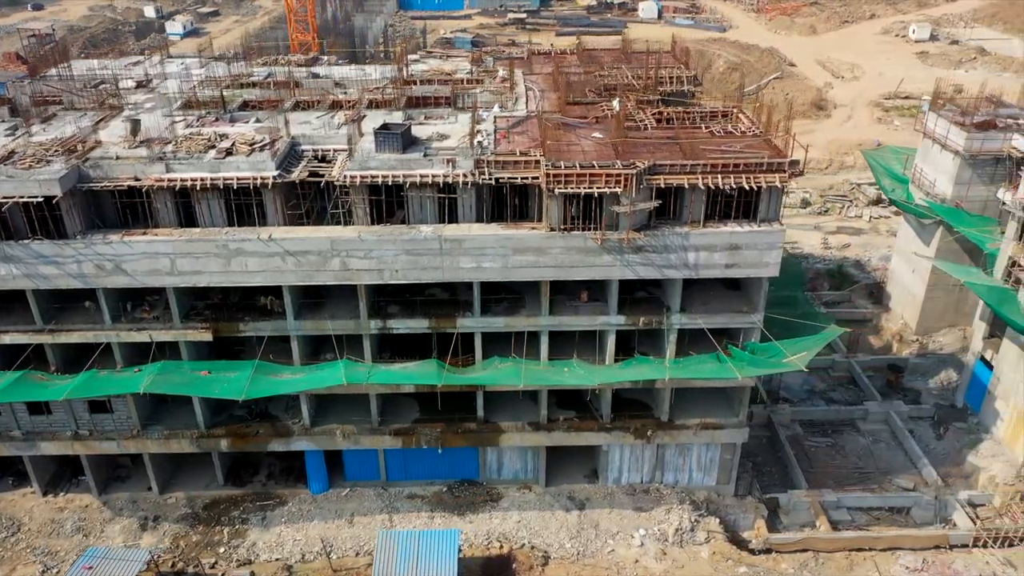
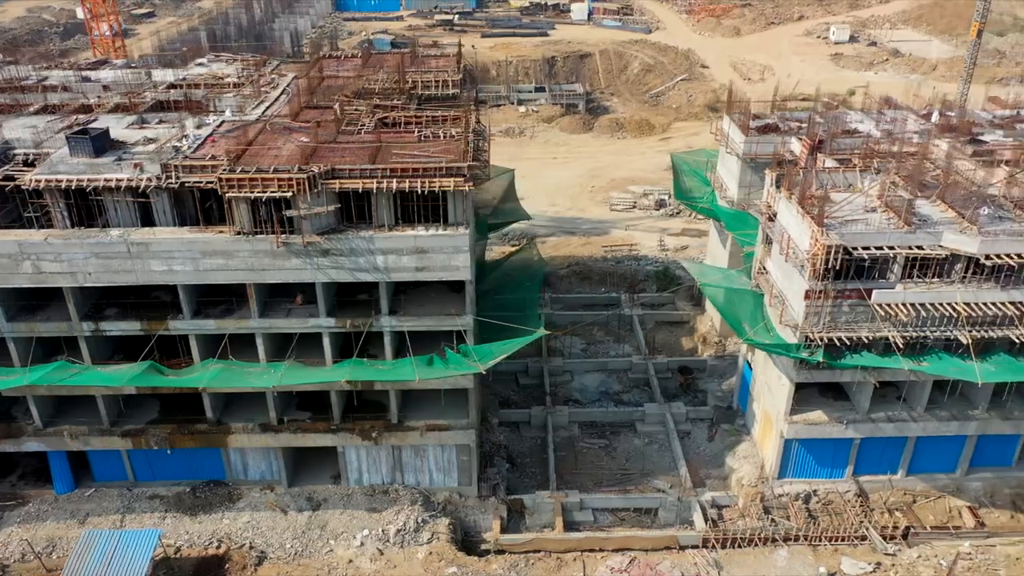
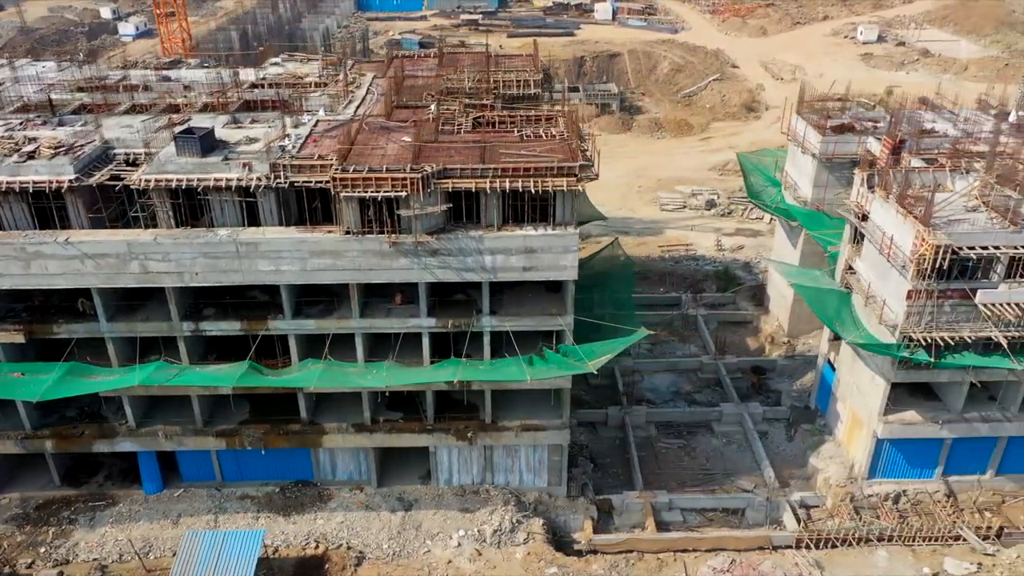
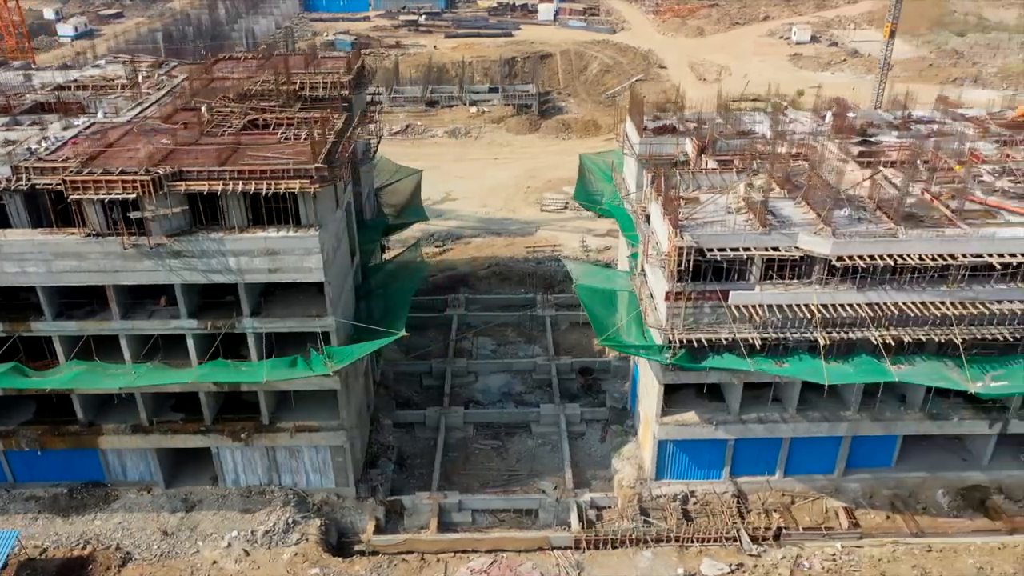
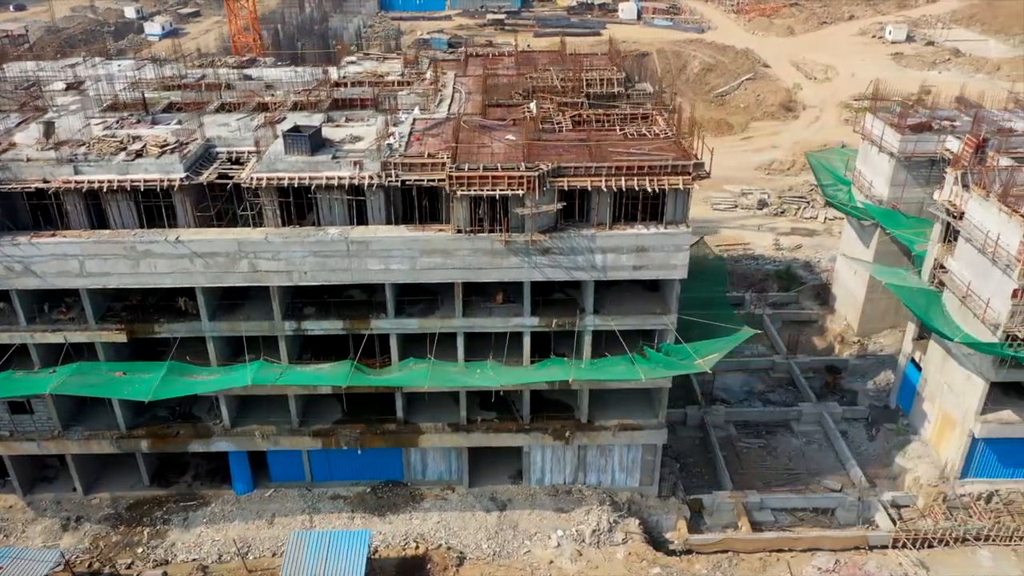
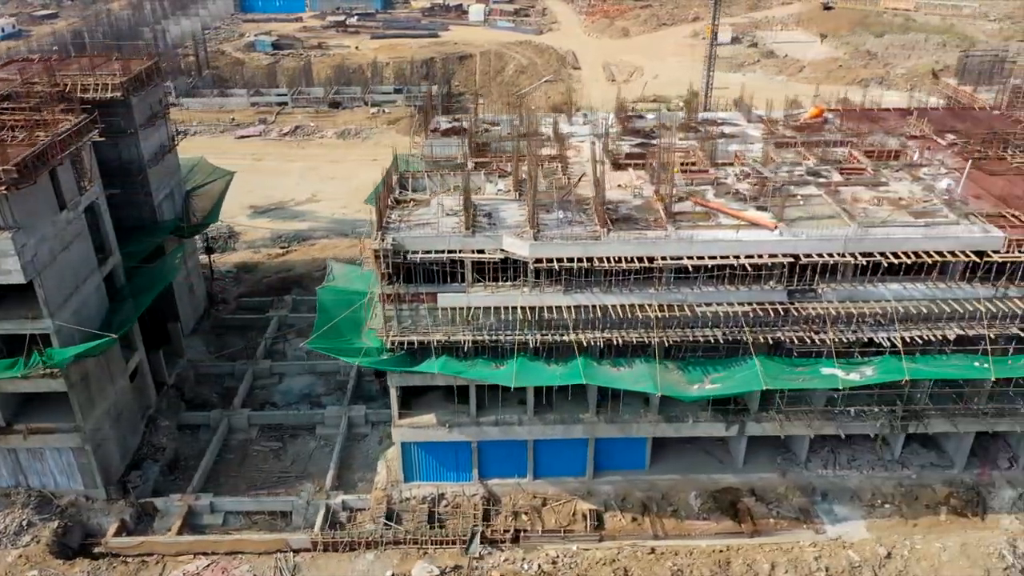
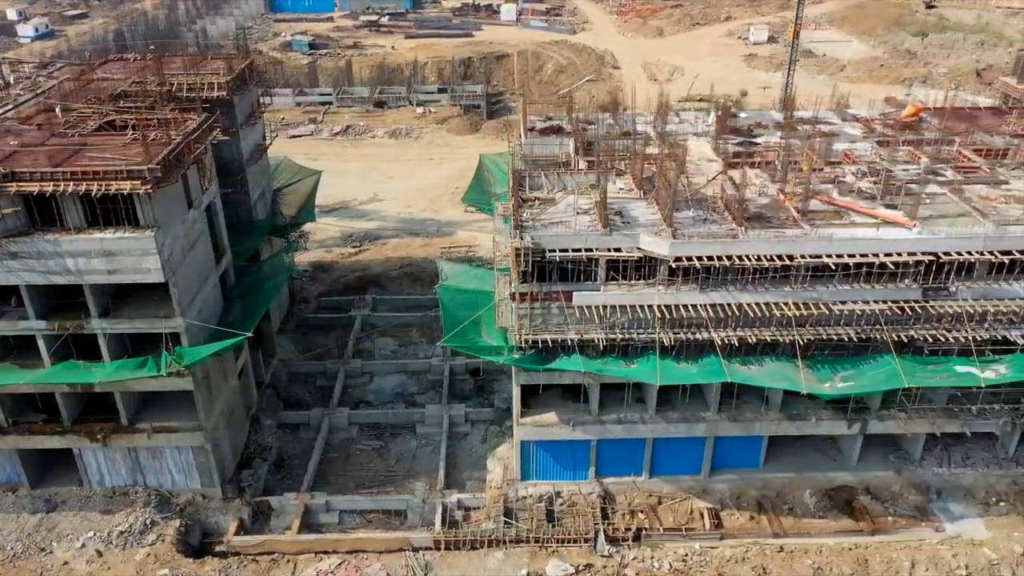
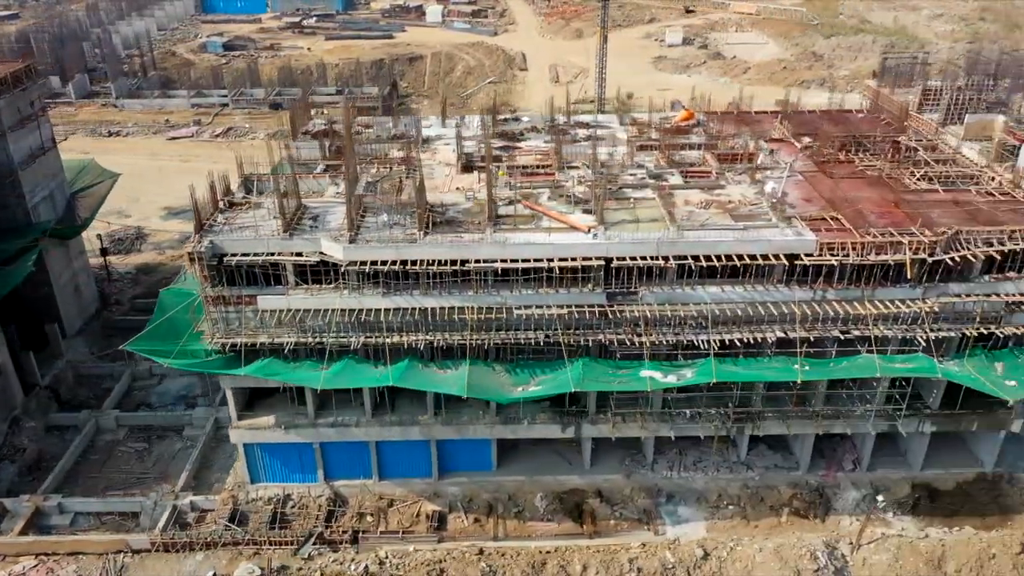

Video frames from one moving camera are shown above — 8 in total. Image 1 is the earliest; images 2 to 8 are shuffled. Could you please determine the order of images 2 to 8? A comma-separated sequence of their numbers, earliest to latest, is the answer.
5, 3, 2, 4, 7, 6, 8
